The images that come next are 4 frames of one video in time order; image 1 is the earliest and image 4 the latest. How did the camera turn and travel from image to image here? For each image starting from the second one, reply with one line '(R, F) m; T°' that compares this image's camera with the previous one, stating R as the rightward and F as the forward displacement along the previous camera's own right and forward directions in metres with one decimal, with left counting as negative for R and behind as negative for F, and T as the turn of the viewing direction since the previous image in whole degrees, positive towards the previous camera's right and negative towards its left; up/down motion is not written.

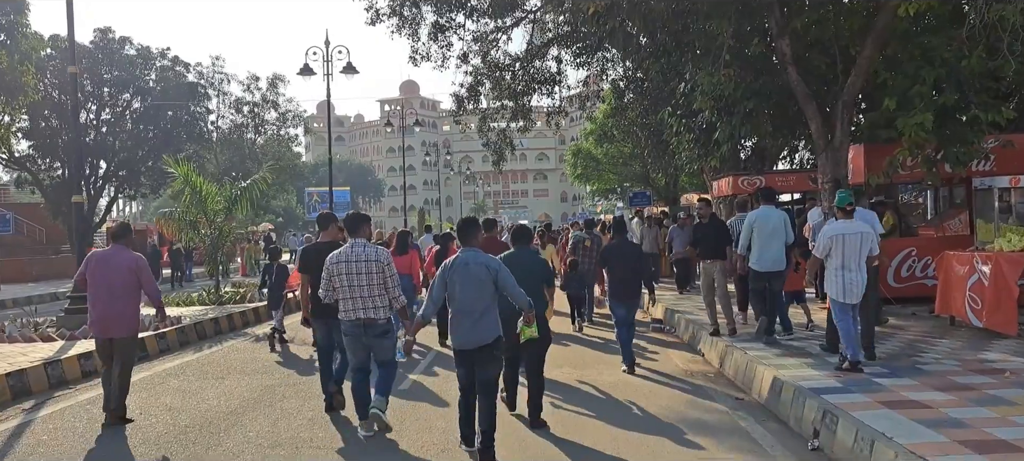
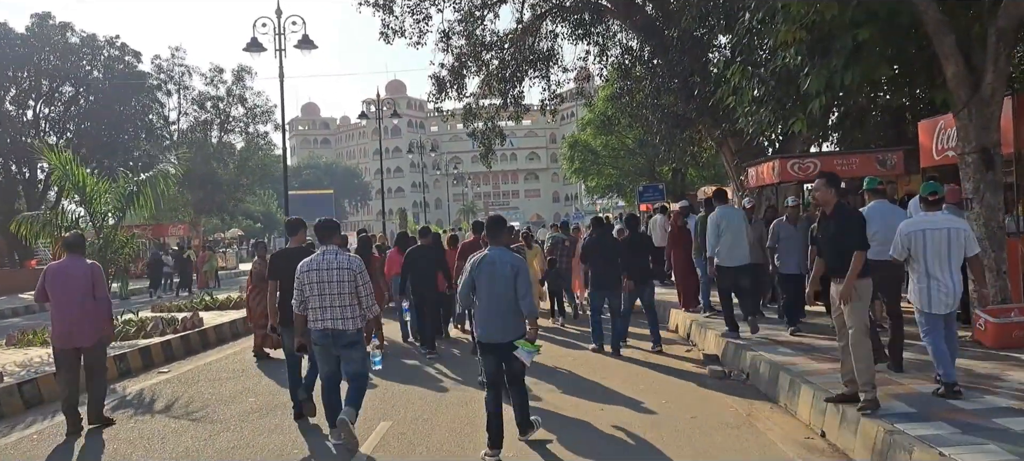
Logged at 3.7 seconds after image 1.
(0.0, +4.0) m; +1°
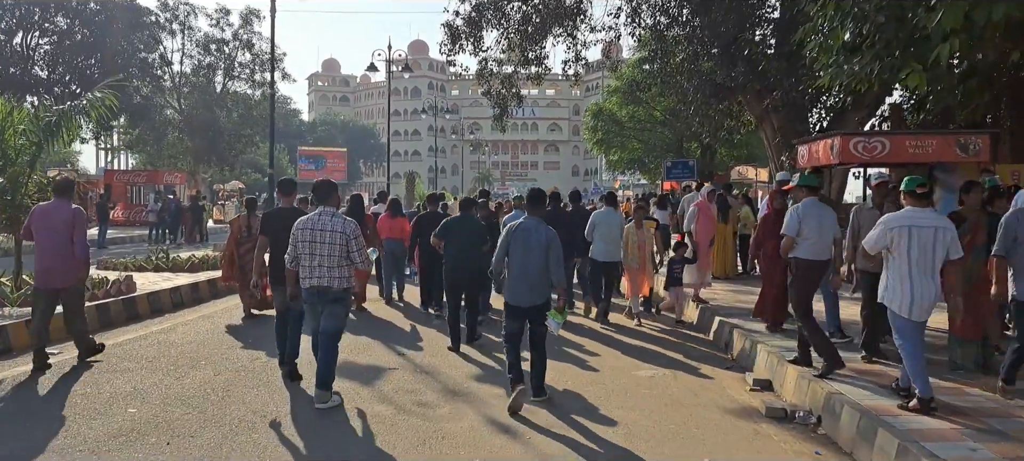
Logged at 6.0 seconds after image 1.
(+0.2, +2.3) m; -1°
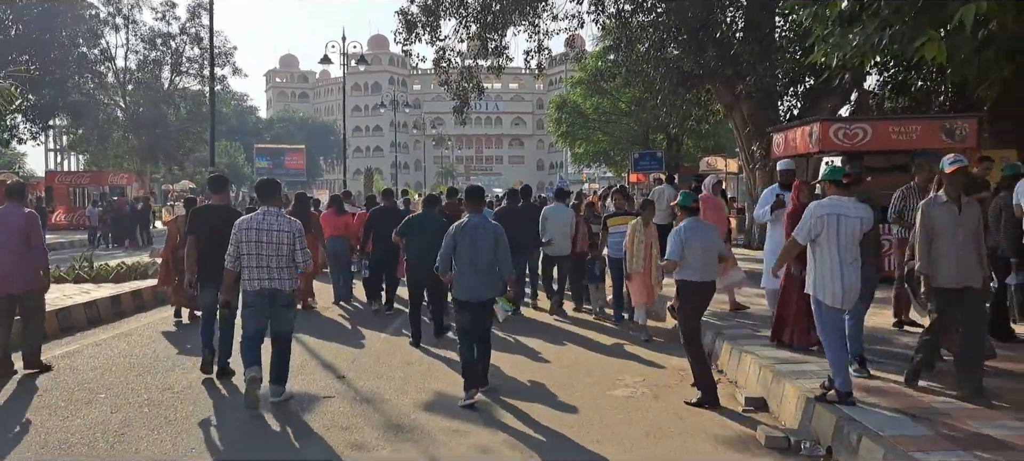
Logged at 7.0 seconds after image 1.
(+0.1, +1.0) m; +2°
